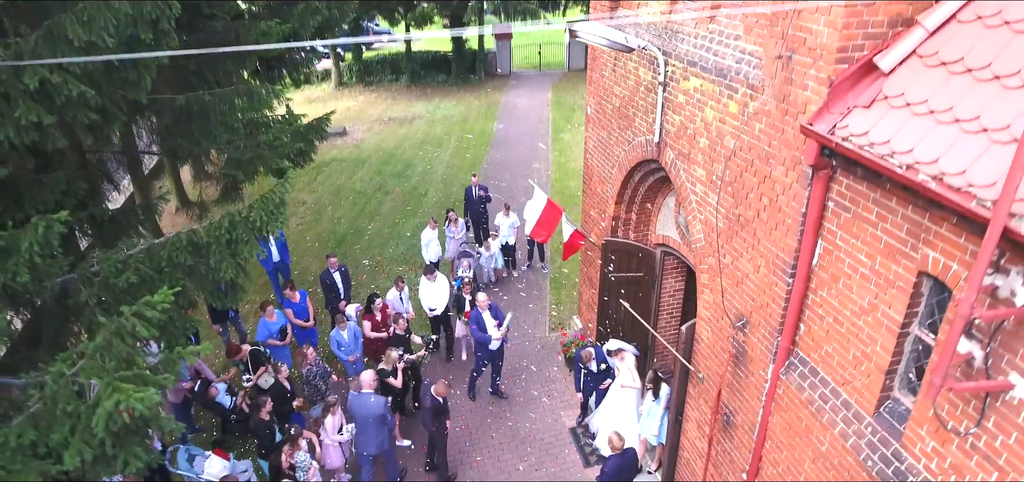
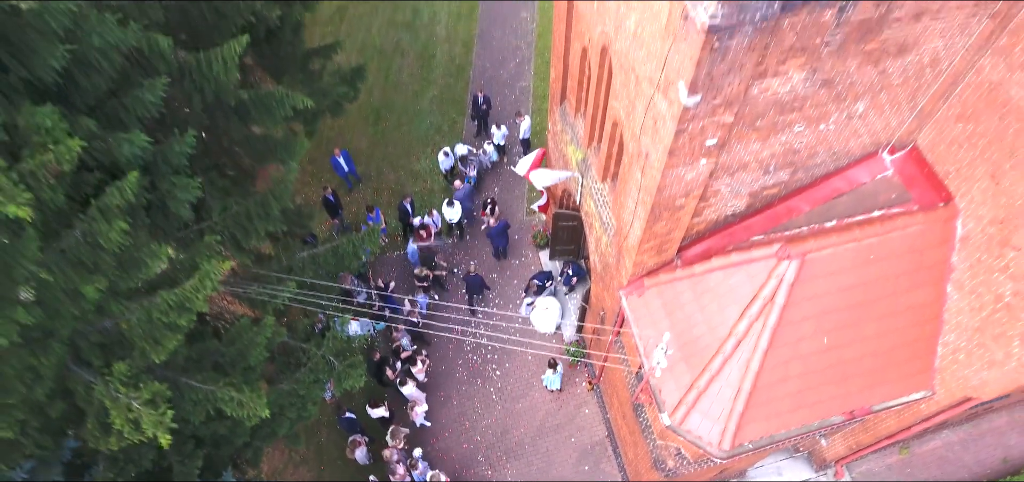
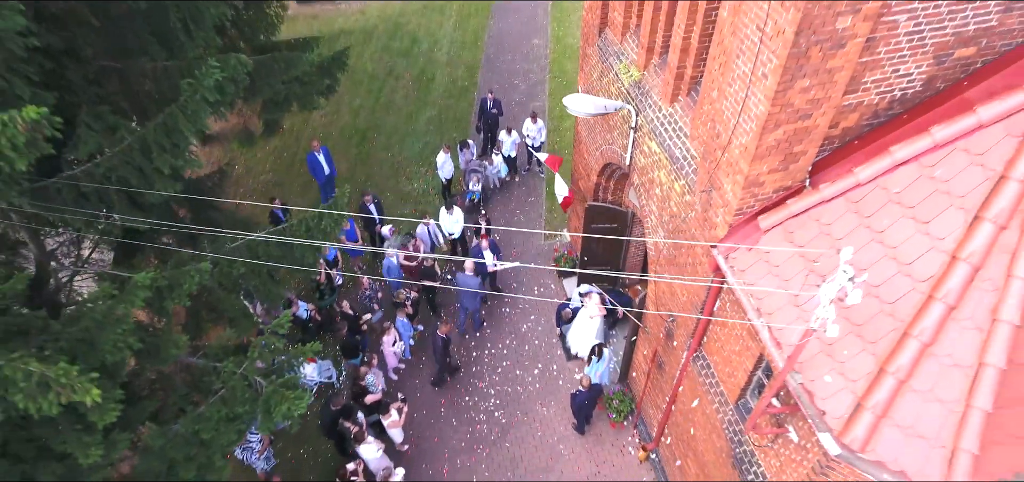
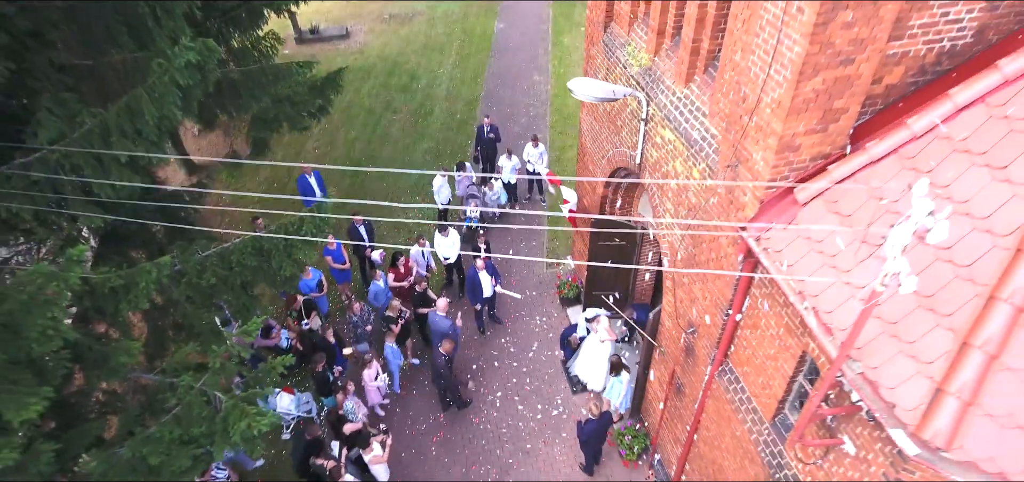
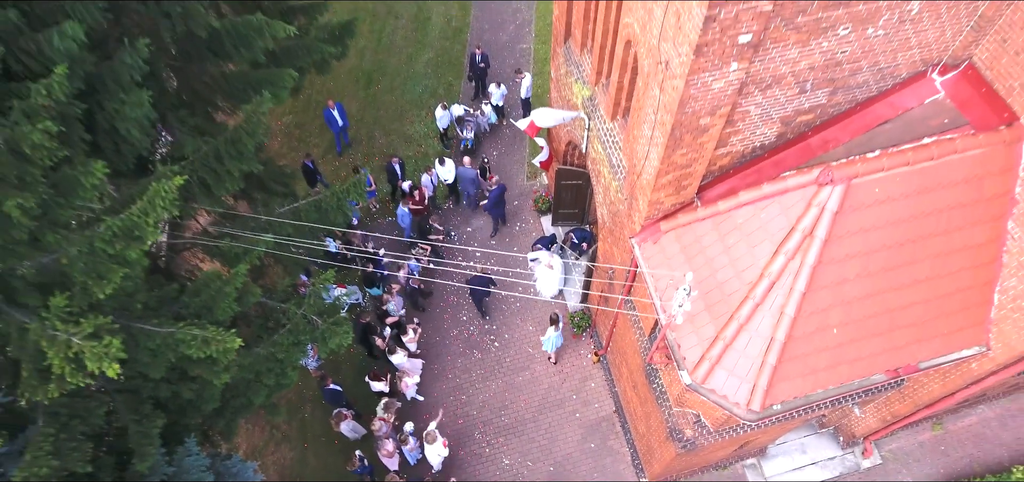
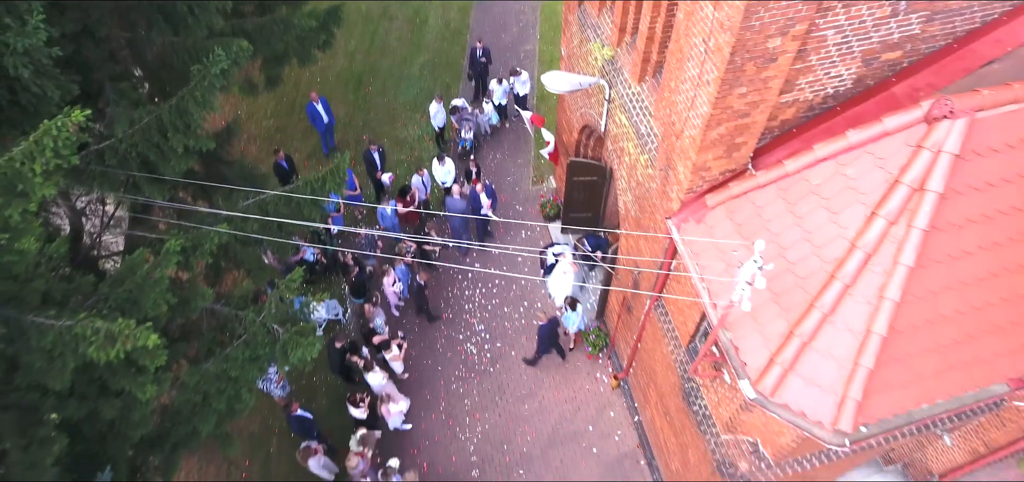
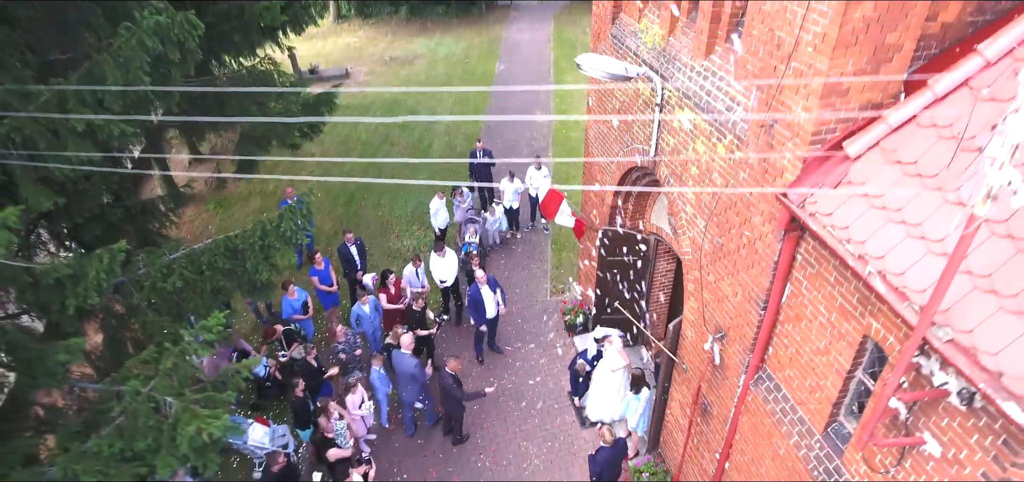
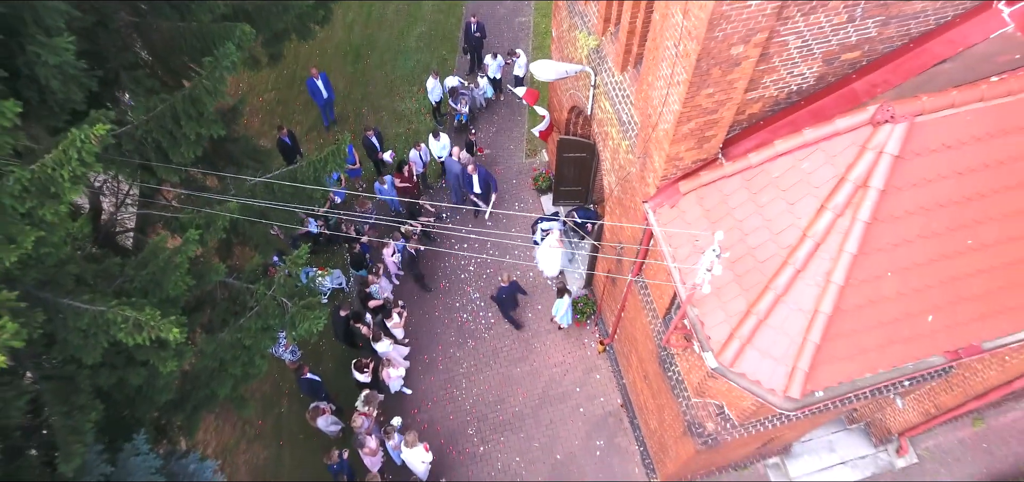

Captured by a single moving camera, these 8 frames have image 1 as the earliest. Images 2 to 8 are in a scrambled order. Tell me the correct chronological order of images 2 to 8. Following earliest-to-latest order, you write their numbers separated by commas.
7, 4, 3, 6, 8, 5, 2
